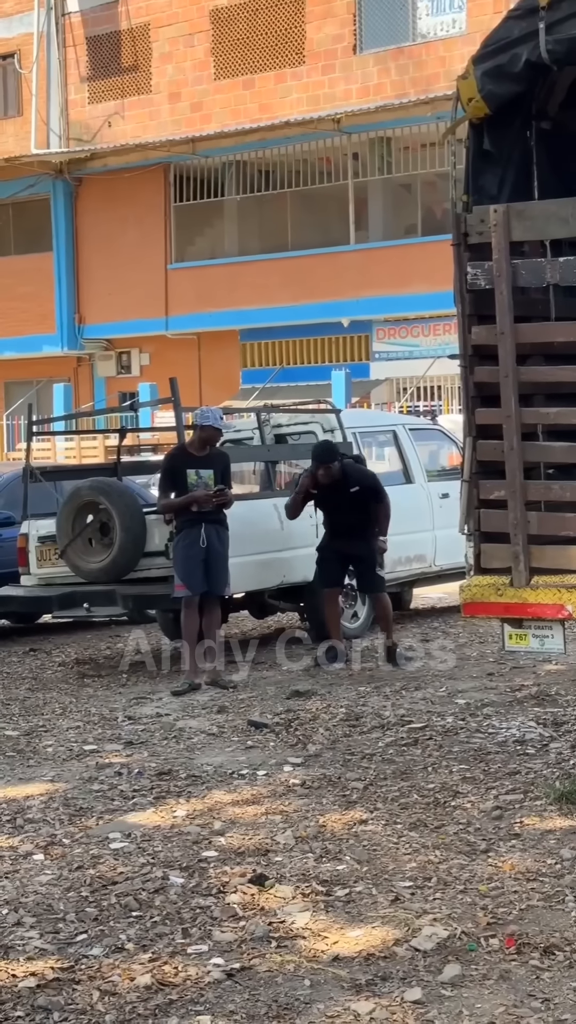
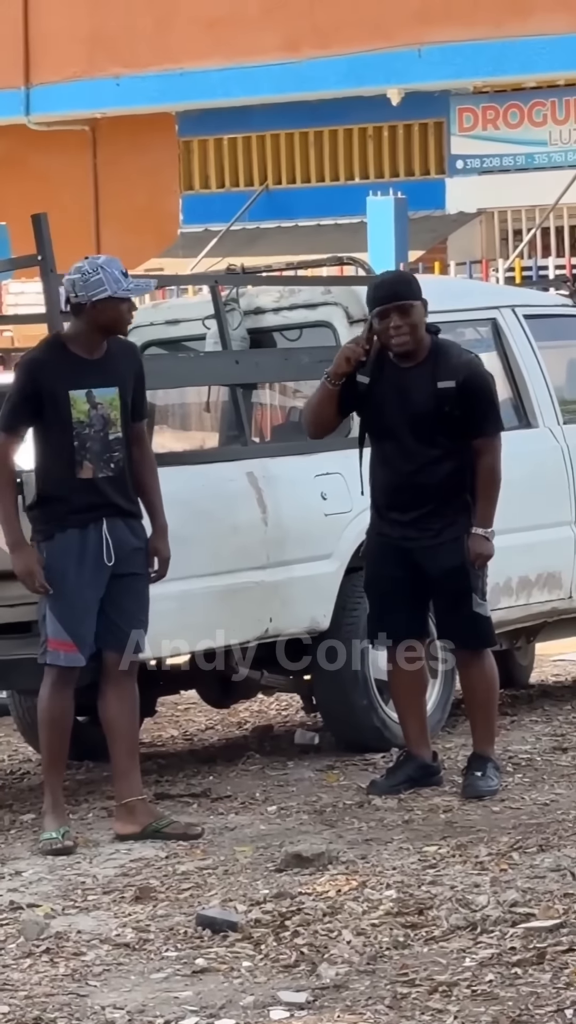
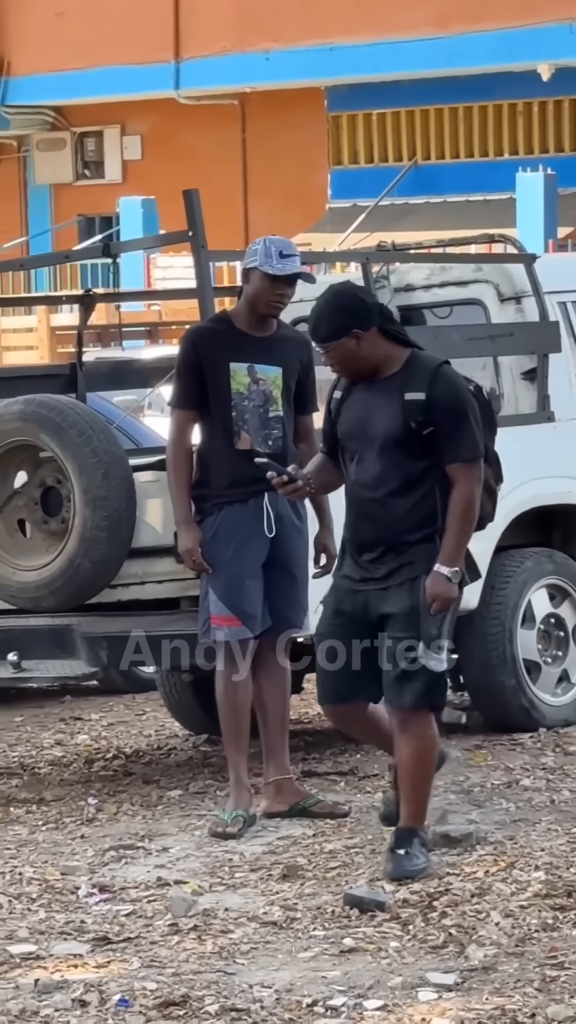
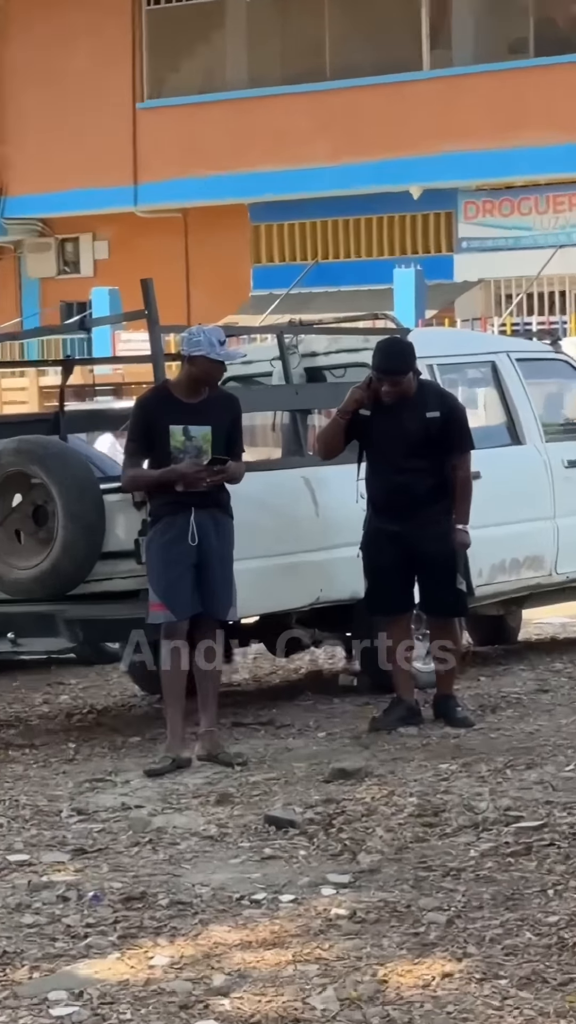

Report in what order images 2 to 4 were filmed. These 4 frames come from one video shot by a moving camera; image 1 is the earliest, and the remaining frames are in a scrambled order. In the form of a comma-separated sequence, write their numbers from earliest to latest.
4, 2, 3
